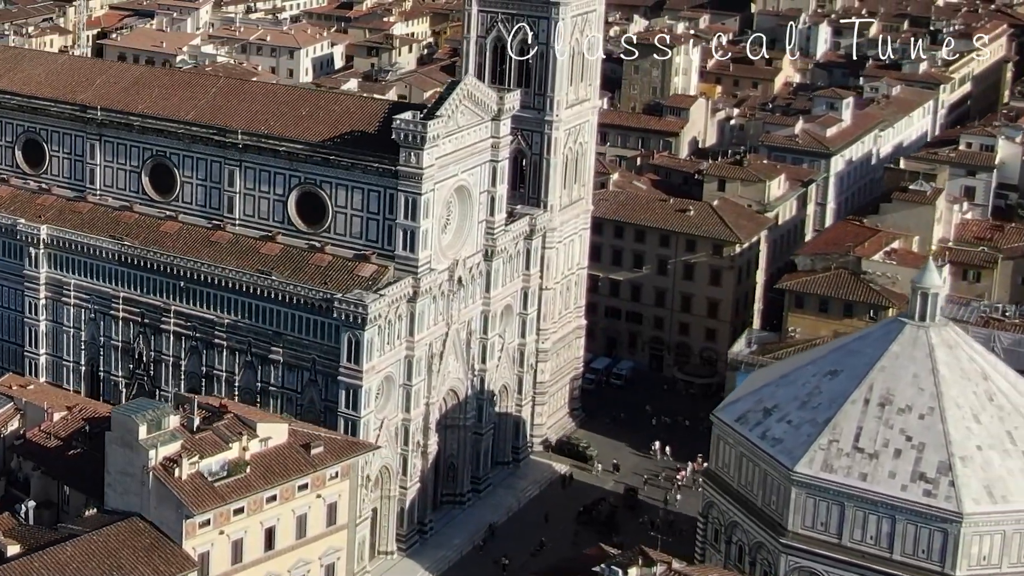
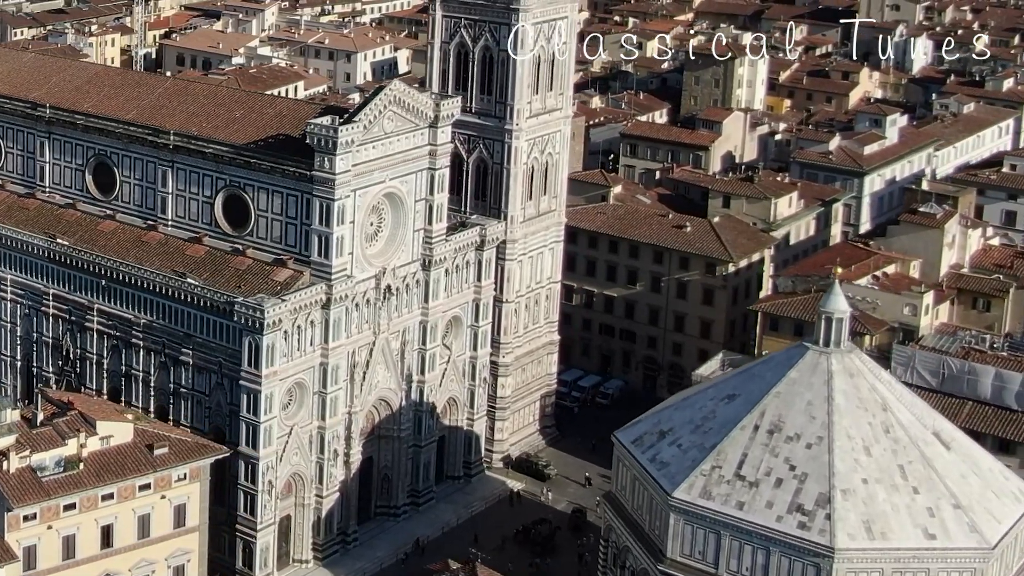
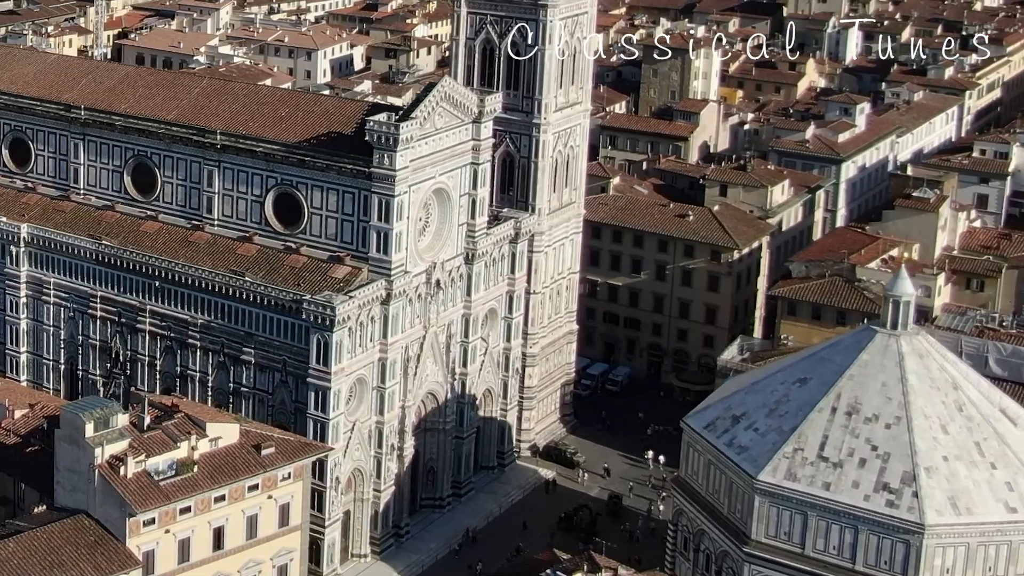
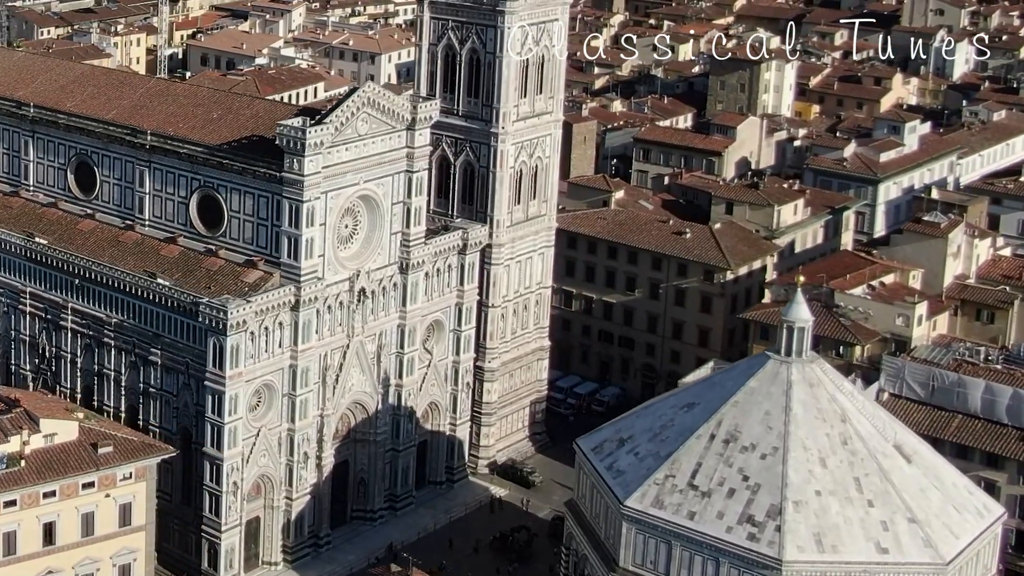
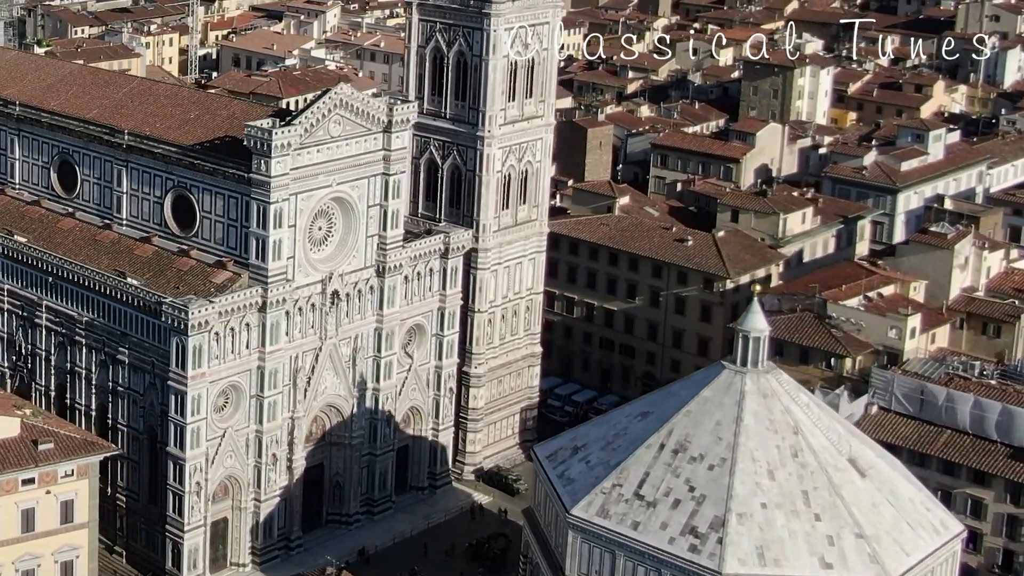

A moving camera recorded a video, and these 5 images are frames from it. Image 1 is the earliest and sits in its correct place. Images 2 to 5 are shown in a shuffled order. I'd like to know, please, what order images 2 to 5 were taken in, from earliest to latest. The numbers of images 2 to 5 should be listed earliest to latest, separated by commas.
3, 2, 4, 5
